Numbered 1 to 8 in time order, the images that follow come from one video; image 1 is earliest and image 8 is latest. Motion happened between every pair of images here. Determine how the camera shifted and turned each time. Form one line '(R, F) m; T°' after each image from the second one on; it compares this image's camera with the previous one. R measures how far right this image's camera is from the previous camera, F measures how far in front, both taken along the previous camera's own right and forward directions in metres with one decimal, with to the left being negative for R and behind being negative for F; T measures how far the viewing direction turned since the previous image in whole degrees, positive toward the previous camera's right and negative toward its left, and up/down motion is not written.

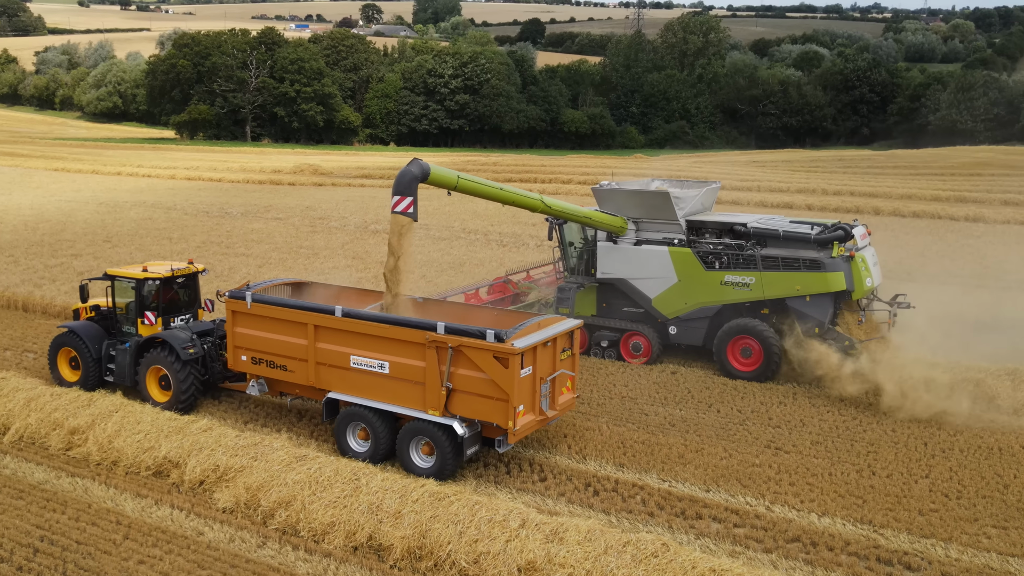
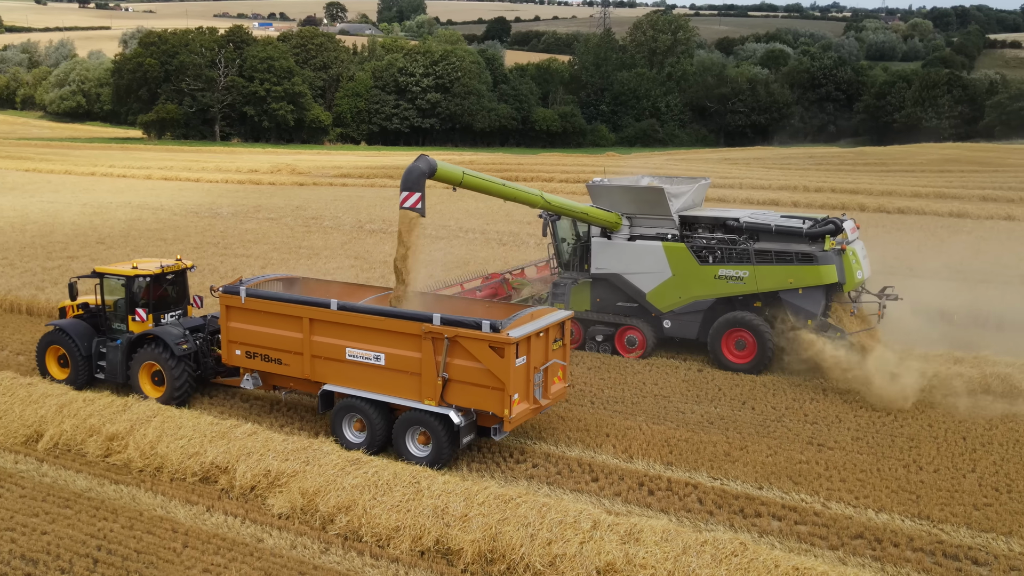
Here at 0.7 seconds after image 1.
(-0.7, +0.1) m; +2°
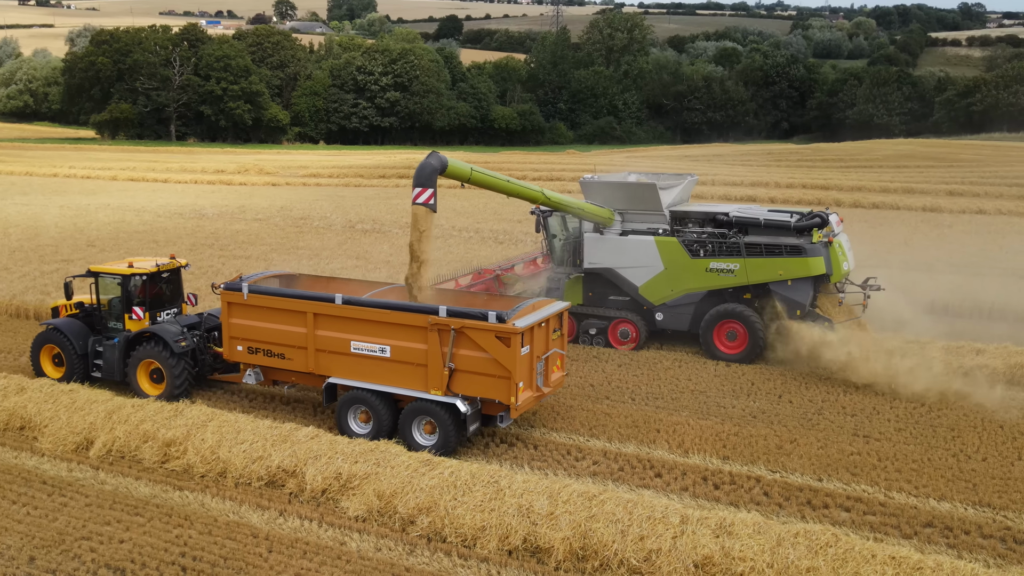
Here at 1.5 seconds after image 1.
(-0.9, 0.0) m; +3°
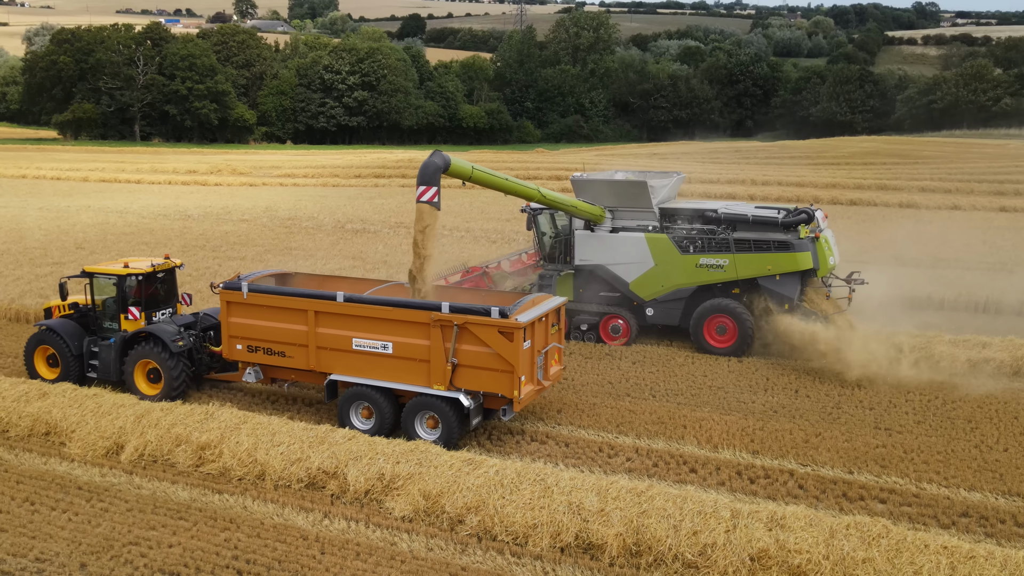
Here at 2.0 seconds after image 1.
(-0.6, 0.0) m; +2°
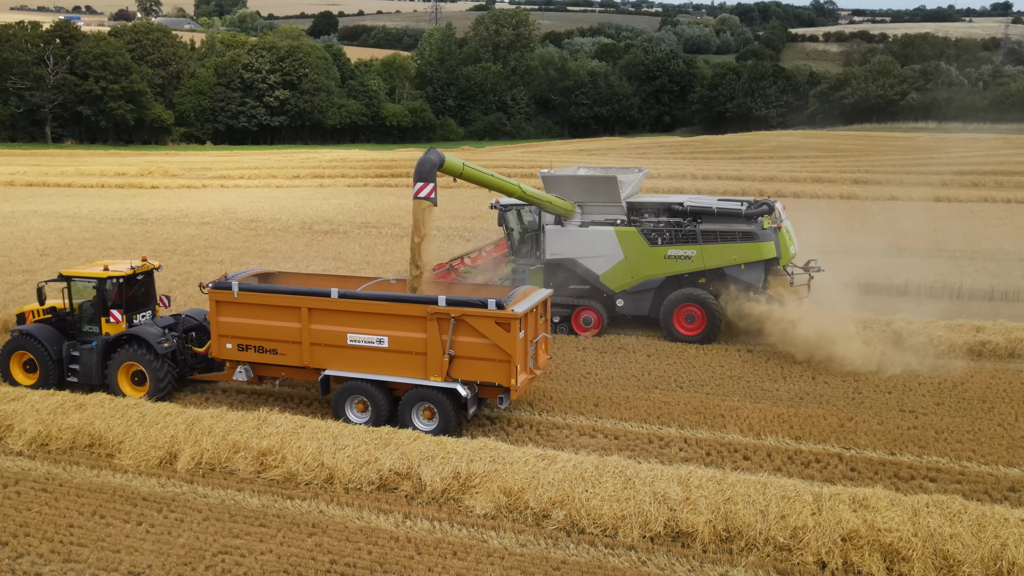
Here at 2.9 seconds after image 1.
(-1.1, 0.0) m; +5°
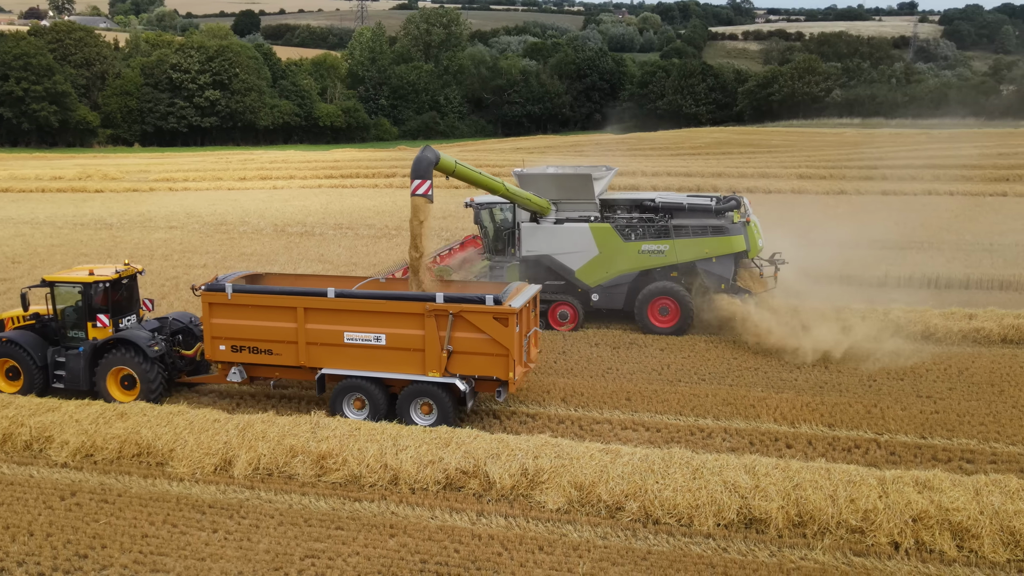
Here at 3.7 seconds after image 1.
(-1.0, -0.1) m; +4°
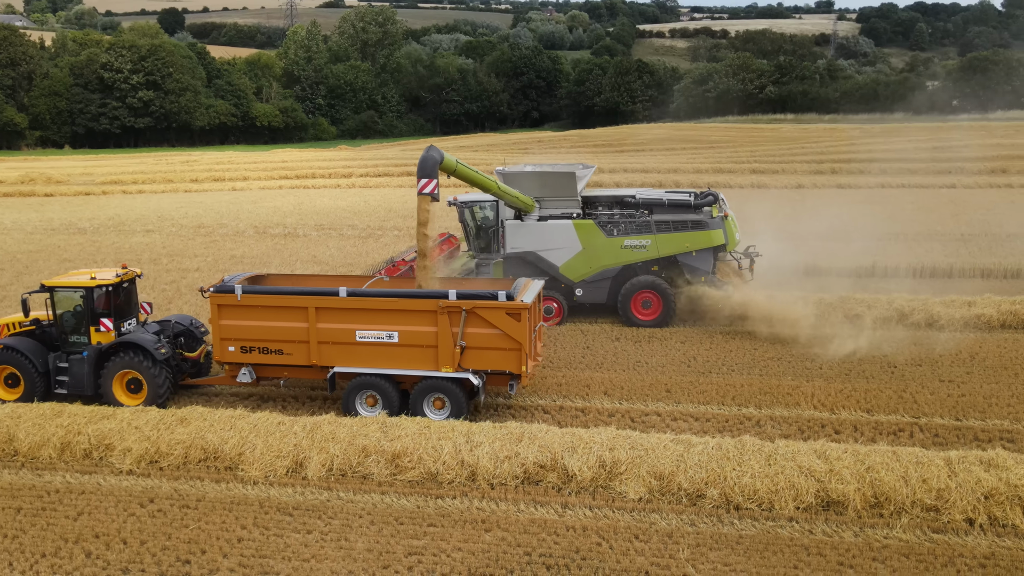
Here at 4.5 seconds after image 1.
(-1.1, -0.1) m; +4°
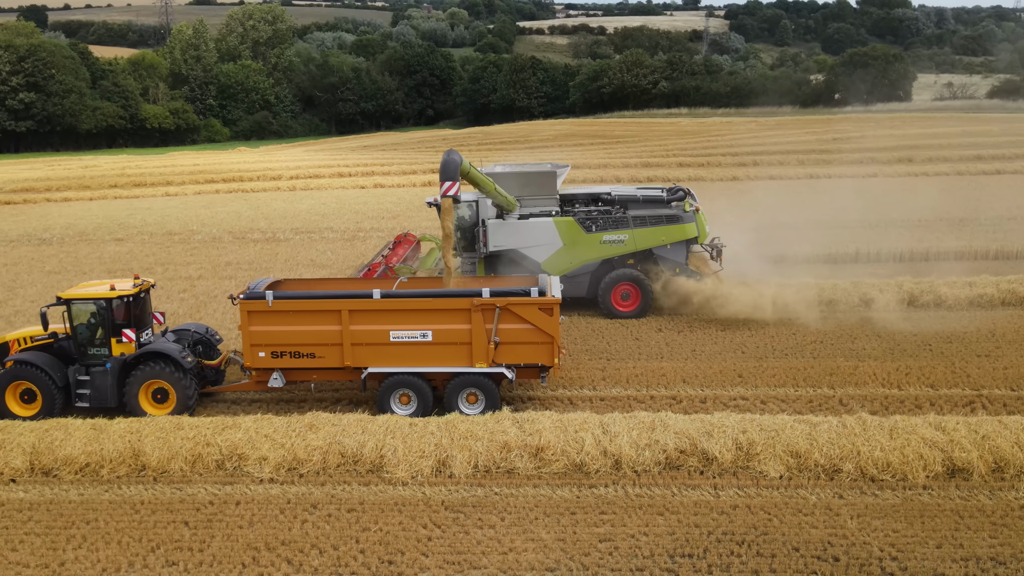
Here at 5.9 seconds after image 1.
(-2.0, -0.1) m; +7°
